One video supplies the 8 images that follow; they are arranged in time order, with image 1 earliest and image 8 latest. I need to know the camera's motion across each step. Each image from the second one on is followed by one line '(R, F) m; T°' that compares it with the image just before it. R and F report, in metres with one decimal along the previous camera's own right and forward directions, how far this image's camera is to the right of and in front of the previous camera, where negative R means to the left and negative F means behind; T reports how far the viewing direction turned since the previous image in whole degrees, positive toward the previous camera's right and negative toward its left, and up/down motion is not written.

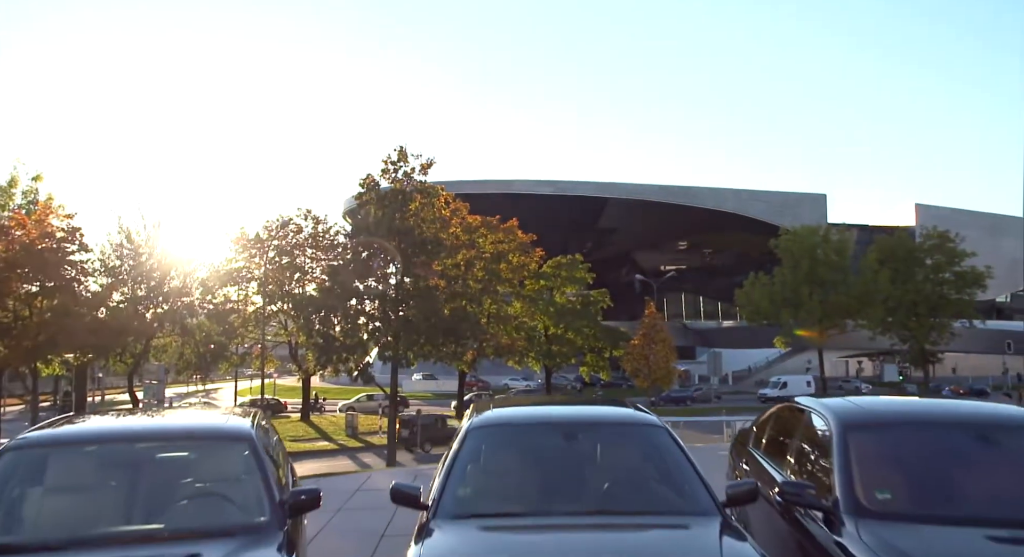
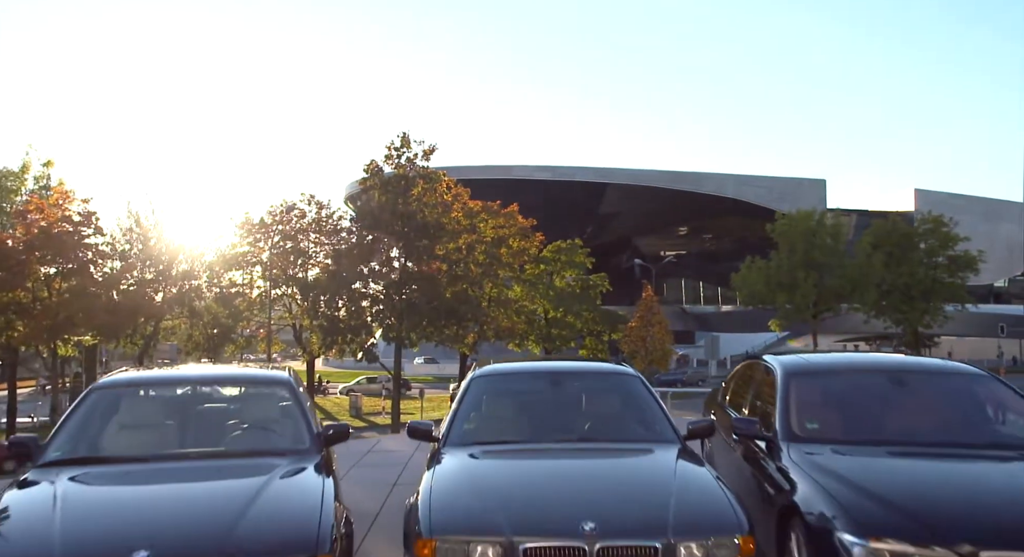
(0.0, -0.9) m; 0°
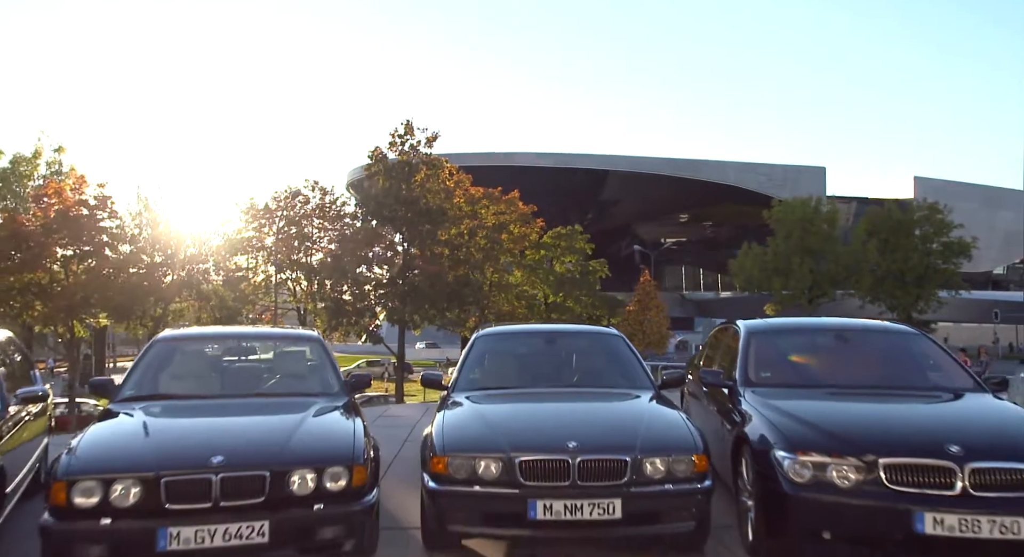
(0.0, -0.9) m; 0°
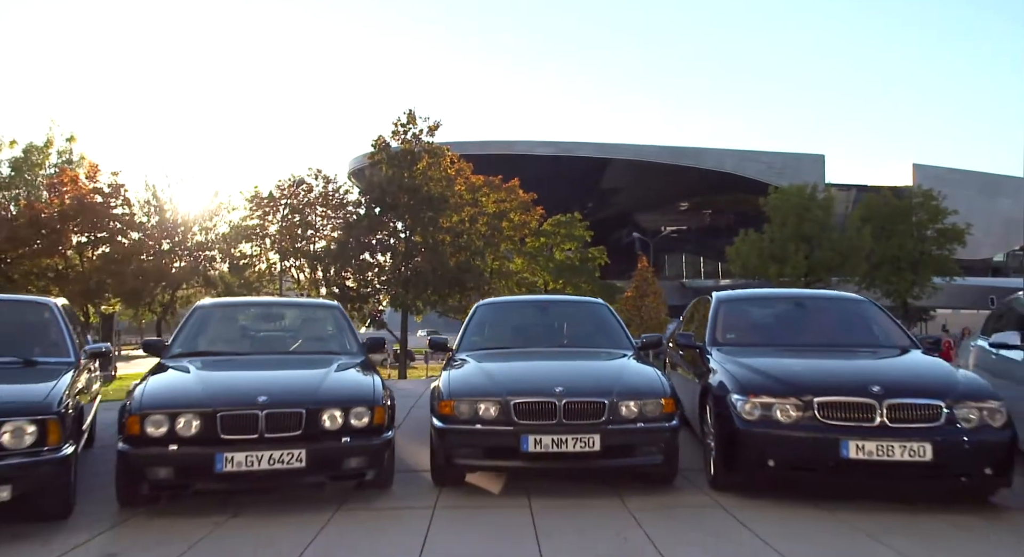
(0.0, -0.9) m; 0°
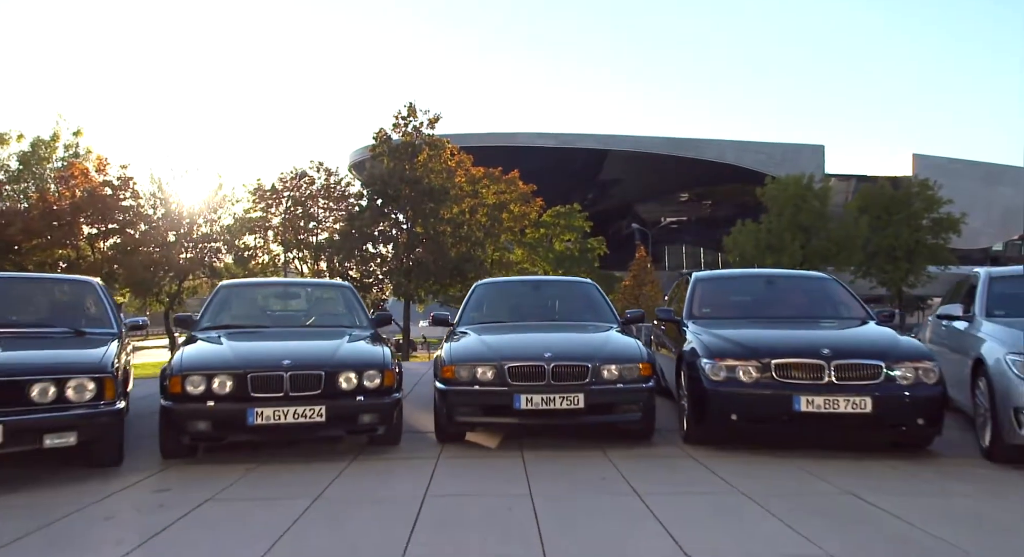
(+0.1, -0.8) m; 0°
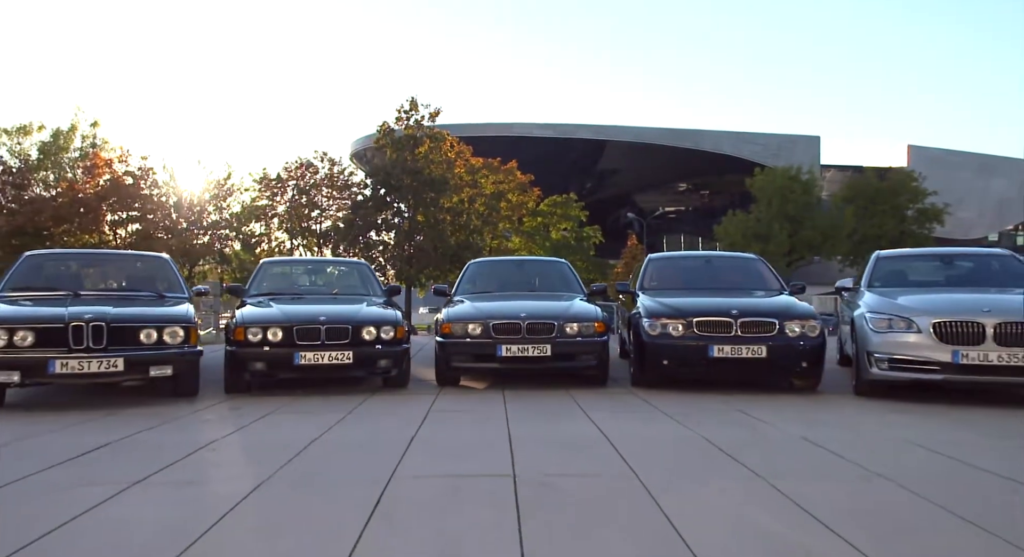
(+0.2, -1.9) m; 0°
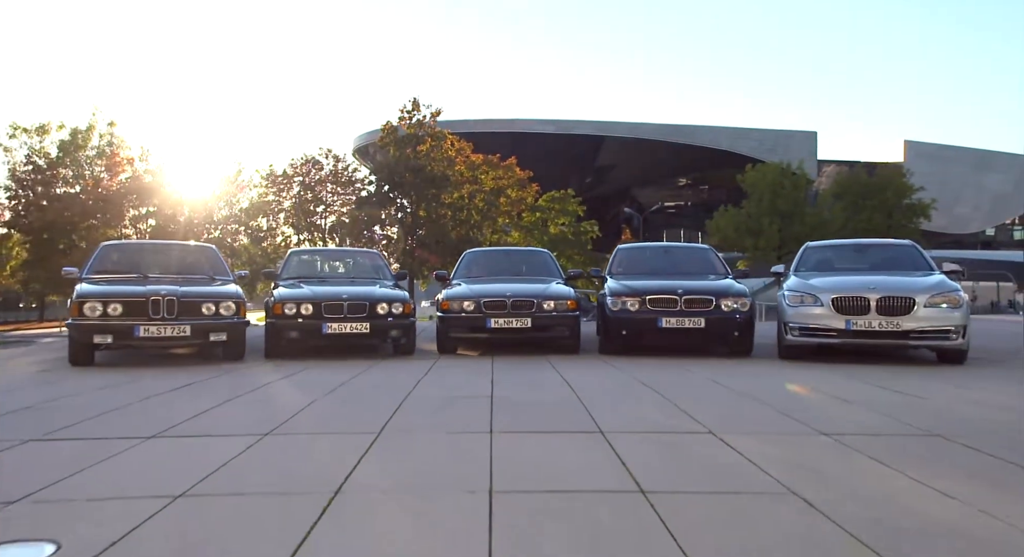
(+0.2, -1.9) m; 0°
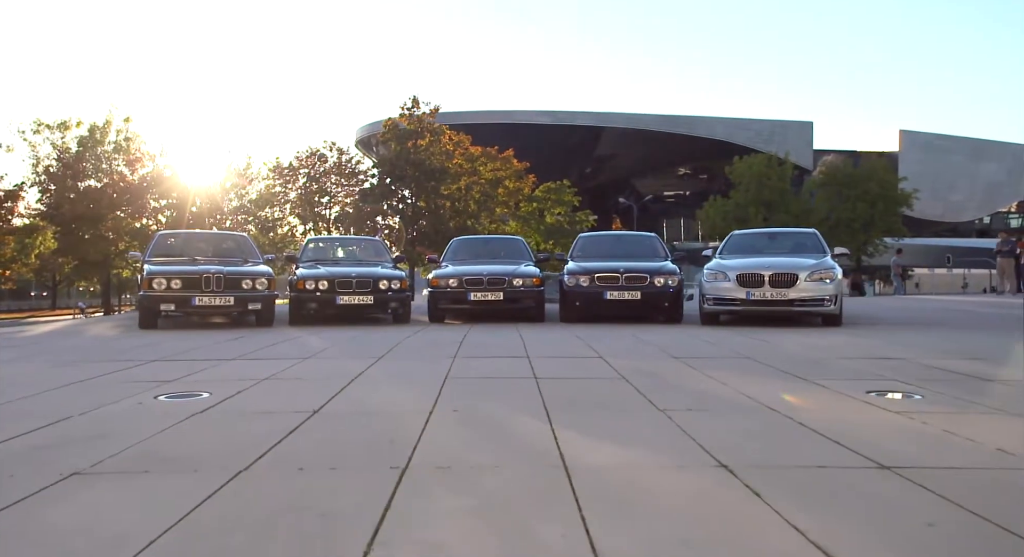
(+0.5, -2.5) m; 0°
